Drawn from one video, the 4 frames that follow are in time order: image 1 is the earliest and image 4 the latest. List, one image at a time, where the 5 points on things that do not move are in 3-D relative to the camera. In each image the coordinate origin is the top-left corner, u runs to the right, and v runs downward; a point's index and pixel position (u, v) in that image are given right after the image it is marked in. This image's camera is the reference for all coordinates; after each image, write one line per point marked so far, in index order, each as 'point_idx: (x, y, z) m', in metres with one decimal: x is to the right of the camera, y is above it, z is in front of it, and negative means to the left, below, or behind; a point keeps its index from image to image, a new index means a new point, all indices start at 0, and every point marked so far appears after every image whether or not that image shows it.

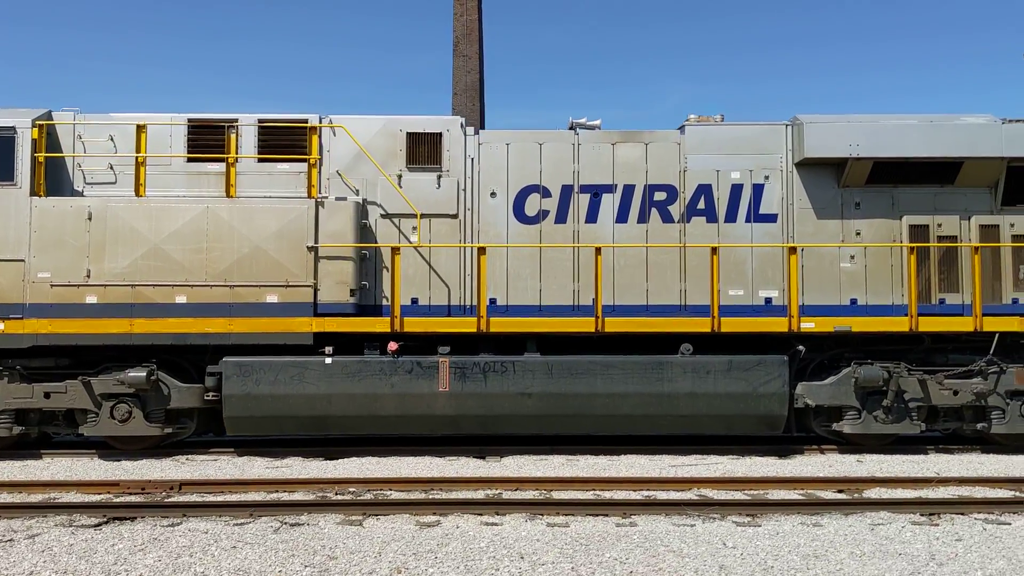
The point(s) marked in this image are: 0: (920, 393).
0: (+2.5, -0.7, +7.0) m
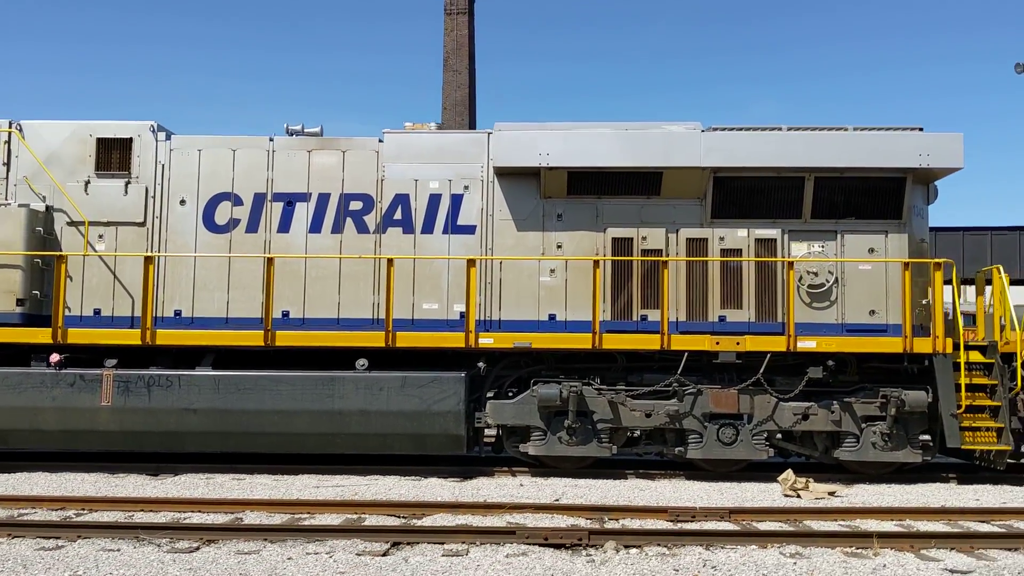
0: (+0.6, -0.7, +6.6) m
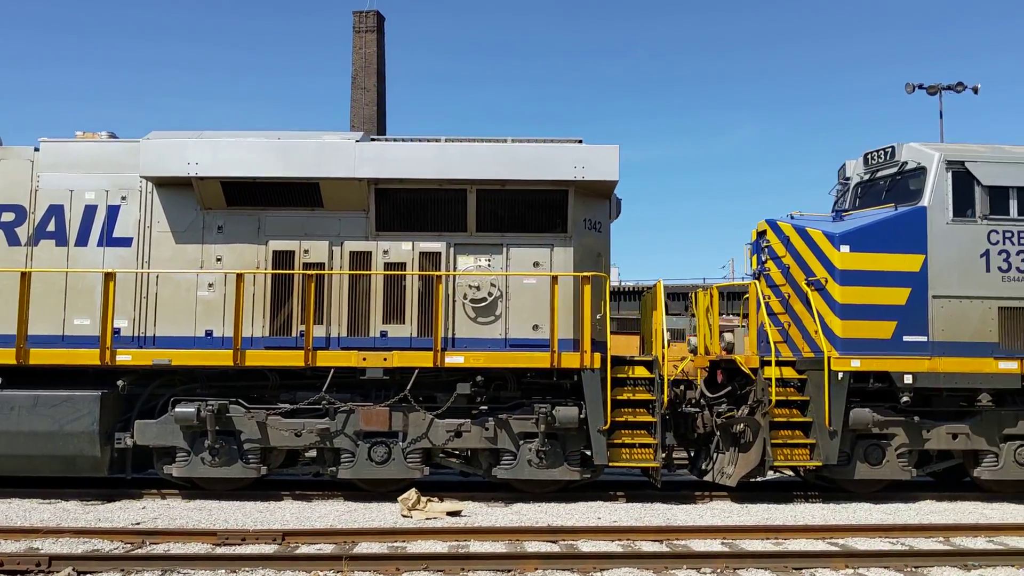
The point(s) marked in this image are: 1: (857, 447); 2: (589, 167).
0: (-1.5, -0.8, +6.4) m
1: (+2.1, -0.9, +6.7) m
2: (+0.5, +0.7, +6.6) m
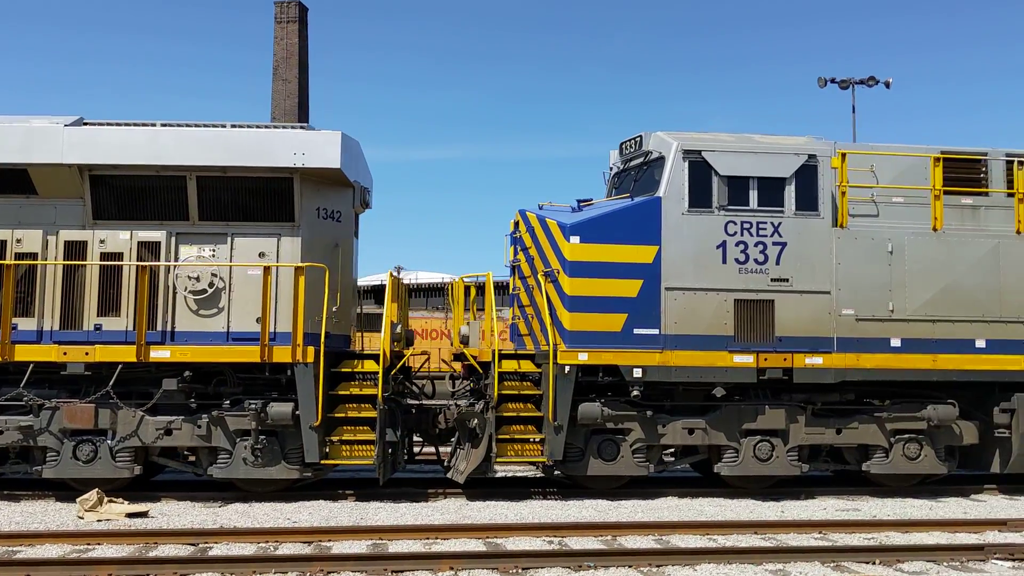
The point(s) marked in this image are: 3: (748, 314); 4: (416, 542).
0: (-3.1, -0.8, +6.1) m
1: (+0.5, -0.9, +6.6) m
2: (-1.1, +0.8, +6.3) m
3: (+1.4, -0.2, +6.6) m
4: (-0.4, -1.1, +4.9) m
